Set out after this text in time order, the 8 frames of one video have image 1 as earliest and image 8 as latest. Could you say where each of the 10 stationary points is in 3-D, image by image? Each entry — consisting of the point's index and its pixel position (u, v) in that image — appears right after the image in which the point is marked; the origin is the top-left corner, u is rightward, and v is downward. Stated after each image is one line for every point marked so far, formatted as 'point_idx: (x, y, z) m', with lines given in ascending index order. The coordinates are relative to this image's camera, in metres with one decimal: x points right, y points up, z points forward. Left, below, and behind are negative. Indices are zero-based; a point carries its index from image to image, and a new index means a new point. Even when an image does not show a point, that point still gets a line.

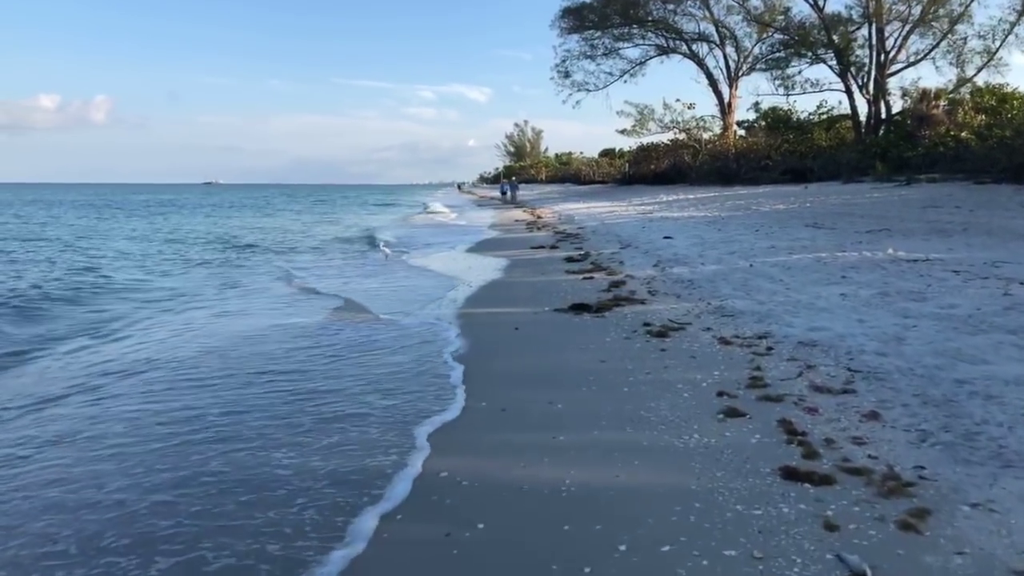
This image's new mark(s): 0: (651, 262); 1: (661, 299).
0: (+2.4, +0.4, +14.1) m
1: (+1.8, -0.1, +10.0) m
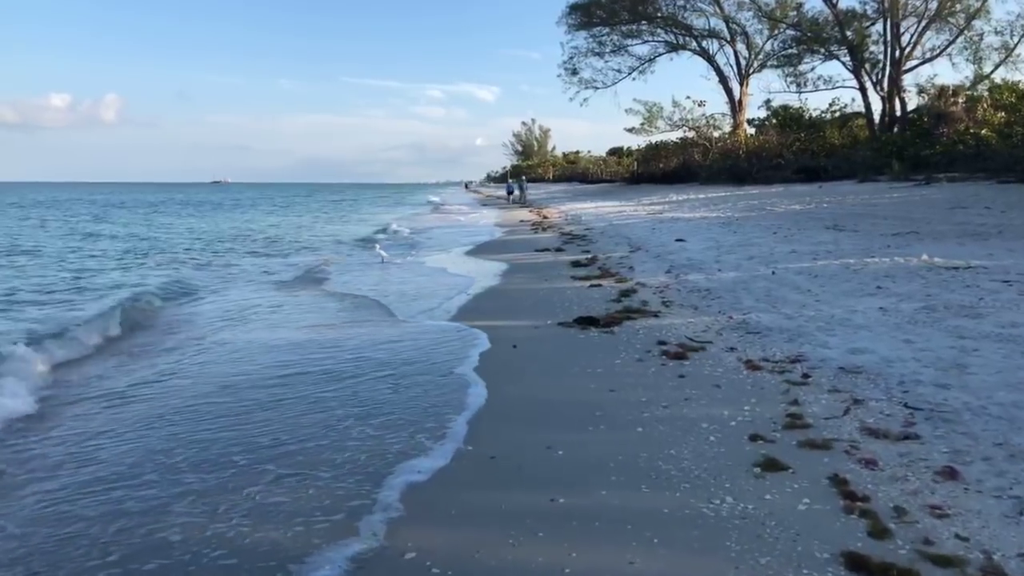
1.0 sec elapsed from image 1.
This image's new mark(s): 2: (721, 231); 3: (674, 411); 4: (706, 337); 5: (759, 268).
0: (+2.4, +0.3, +13.1) m
1: (+1.8, -0.3, +9.1) m
2: (+4.7, +1.3, +18.3) m
3: (+1.1, -0.8, +5.4) m
4: (+1.8, -0.5, +7.6) m
5: (+3.5, +0.3, +11.7) m
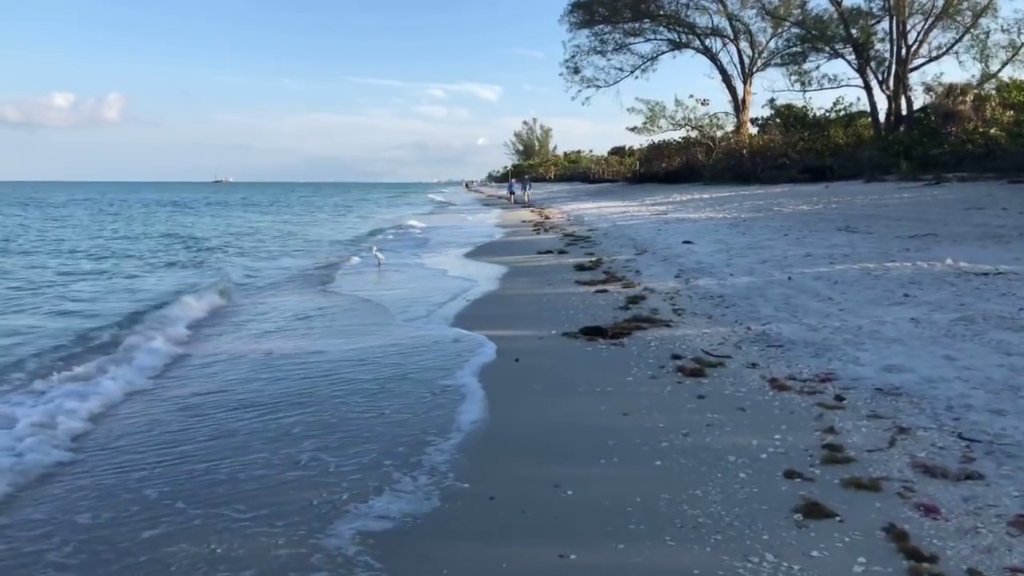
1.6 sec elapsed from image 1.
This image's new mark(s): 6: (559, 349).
0: (+2.4, +0.2, +12.5) m
1: (+1.8, -0.4, +8.5) m
2: (+4.7, +1.2, +17.7) m
3: (+1.1, -0.9, +4.8) m
4: (+1.8, -0.5, +7.0) m
5: (+3.6, +0.2, +11.1) m
6: (+0.4, -0.6, +7.6) m
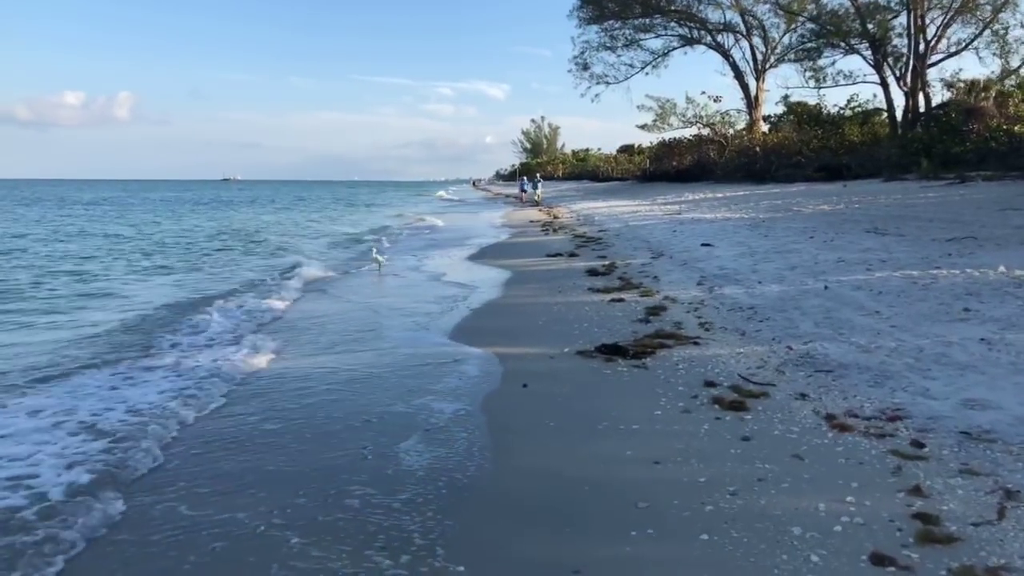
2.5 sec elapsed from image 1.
0: (+2.6, +0.1, +11.5) m
1: (+1.9, -0.5, +7.5) m
2: (+4.8, +1.1, +16.7) m
3: (+1.1, -1.0, +3.9) m
4: (+1.9, -0.7, +6.1) m
5: (+3.7, +0.1, +10.1) m
6: (+0.5, -0.7, +6.7) m
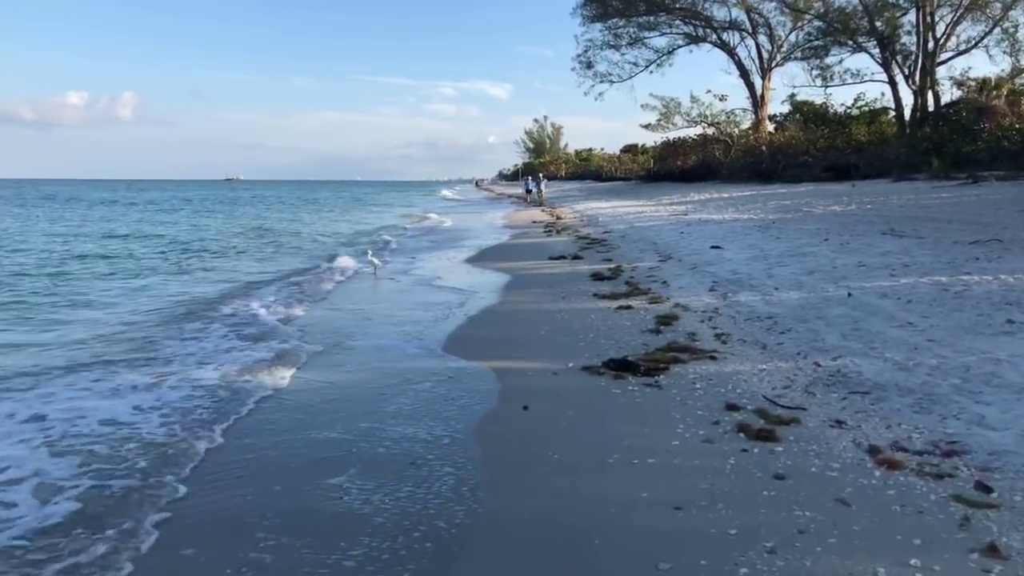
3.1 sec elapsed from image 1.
0: (+2.6, +0.1, +10.9) m
1: (+1.9, -0.5, +6.9) m
2: (+4.9, +1.0, +16.1) m
3: (+1.1, -1.1, +3.2) m
4: (+1.9, -0.7, +5.4) m
5: (+3.7, 0.0, +9.5) m
6: (+0.5, -0.8, +6.0) m
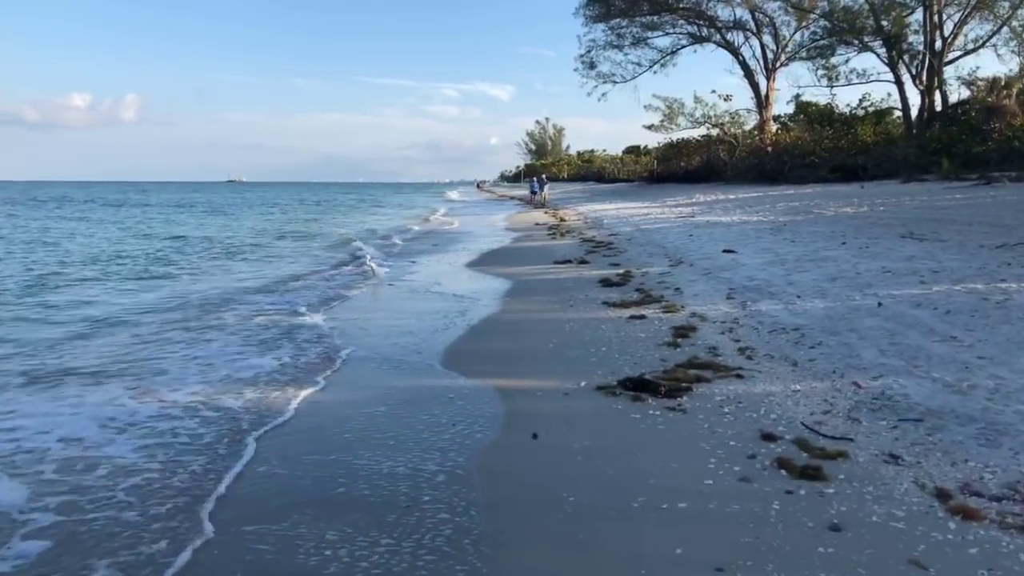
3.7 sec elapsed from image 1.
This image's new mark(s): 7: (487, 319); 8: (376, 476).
0: (+2.6, 0.0, +10.3) m
1: (+1.9, -0.6, +6.3) m
2: (+4.9, +0.9, +15.5) m
3: (+1.1, -1.2, +2.6) m
4: (+1.9, -0.8, +4.8) m
5: (+3.7, -0.1, +8.9) m
6: (+0.5, -0.9, +5.4) m
7: (-0.3, -0.4, +9.8) m
8: (-0.7, -1.0, +4.5) m
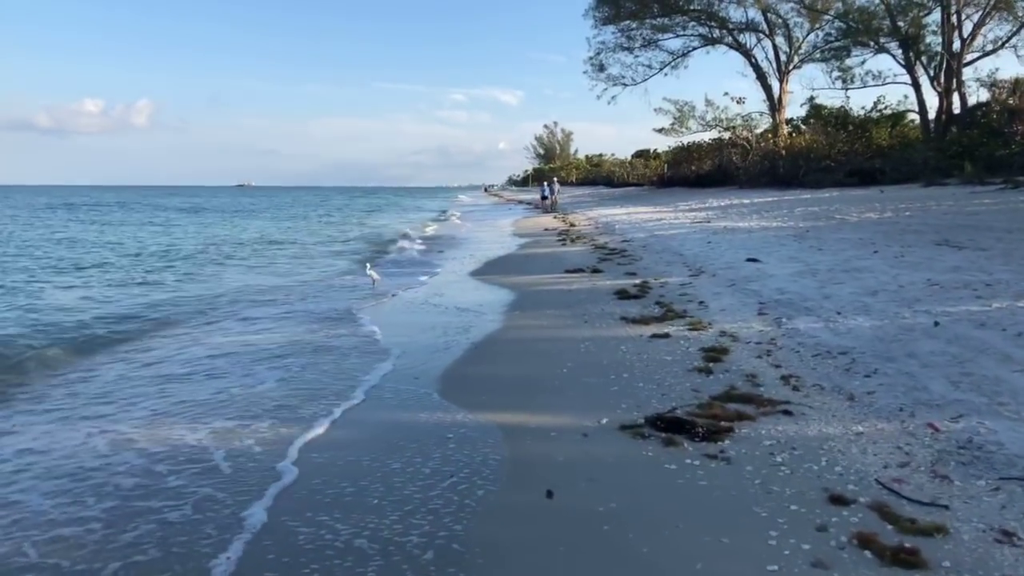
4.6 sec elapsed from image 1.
0: (+2.7, -0.2, +9.4) m
1: (+2.0, -0.8, +5.4) m
2: (+5.1, +0.7, +14.5) m
3: (+1.2, -1.3, +1.7) m
4: (+2.0, -1.0, +3.9) m
5: (+3.8, -0.2, +7.9) m
6: (+0.6, -1.0, +4.5) m
7: (-0.2, -0.5, +8.9) m
8: (-0.7, -1.2, +3.6) m
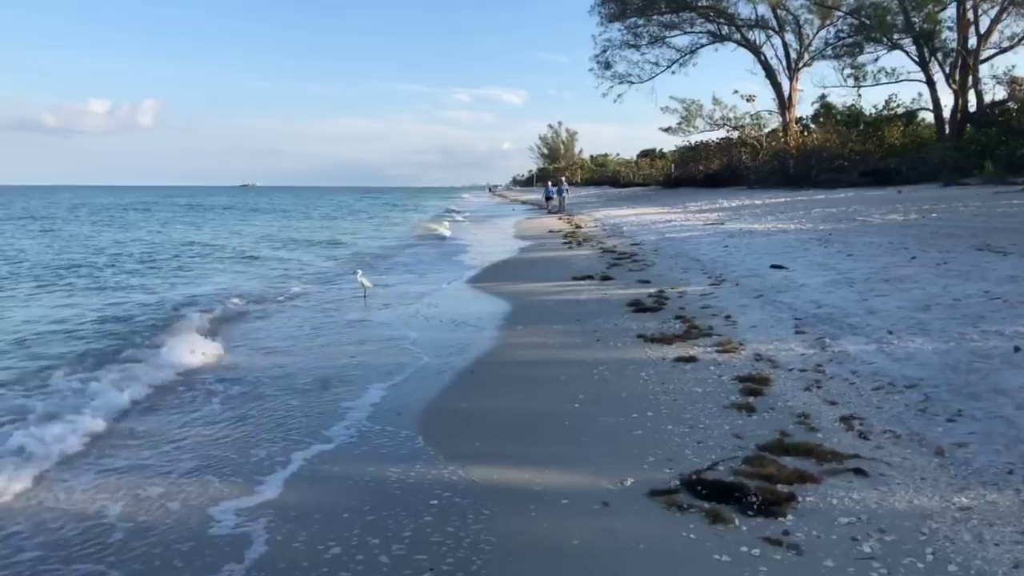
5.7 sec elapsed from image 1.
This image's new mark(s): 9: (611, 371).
0: (+2.8, -0.3, +8.2) m
1: (+2.0, -0.9, +4.2) m
2: (+5.2, +0.6, +13.4) m
3: (+1.2, -1.4, +0.6) m
4: (+2.0, -1.1, +2.8) m
5: (+3.8, -0.4, +6.8) m
6: (+0.6, -1.1, +3.4) m
7: (-0.2, -0.7, +7.8) m
8: (-0.7, -1.3, +2.5) m
9: (+0.9, -0.7, +6.8) m
